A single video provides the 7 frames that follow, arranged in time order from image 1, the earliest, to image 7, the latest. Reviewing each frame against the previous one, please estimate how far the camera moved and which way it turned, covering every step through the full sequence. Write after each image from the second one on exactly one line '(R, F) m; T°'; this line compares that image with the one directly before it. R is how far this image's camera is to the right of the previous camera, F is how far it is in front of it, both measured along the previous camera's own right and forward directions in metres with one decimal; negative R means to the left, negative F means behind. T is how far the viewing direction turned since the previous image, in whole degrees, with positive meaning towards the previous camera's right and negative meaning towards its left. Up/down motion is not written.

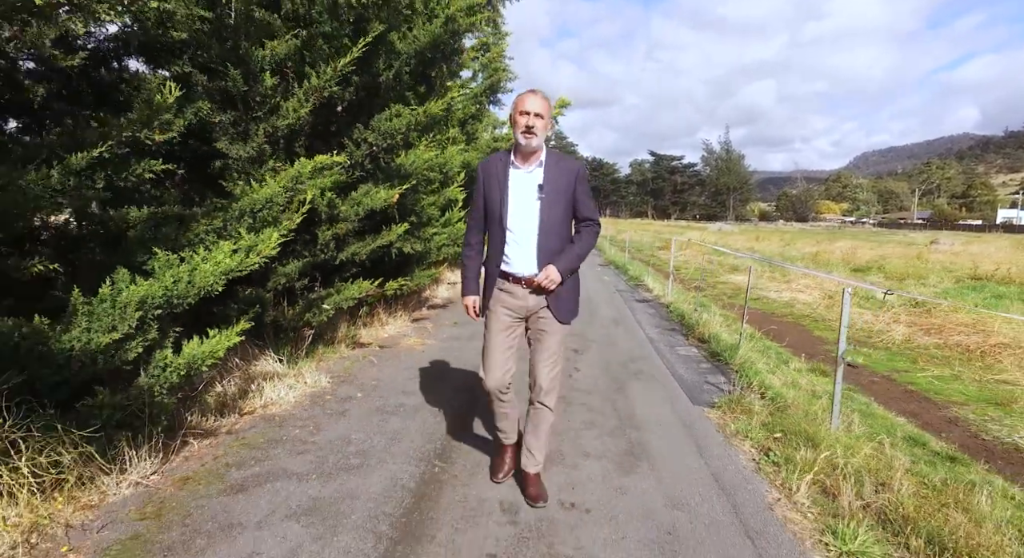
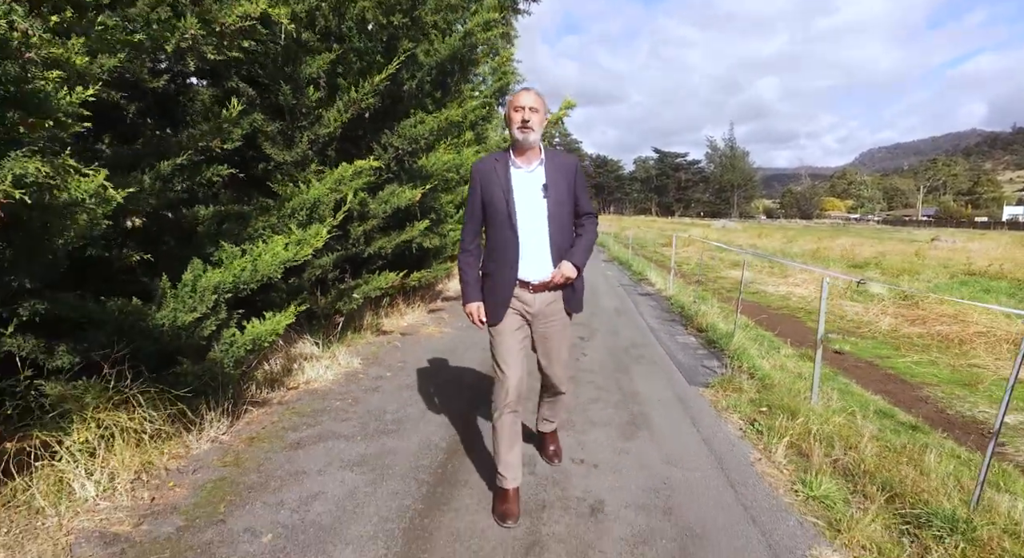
(-0.1, -0.6) m; 0°
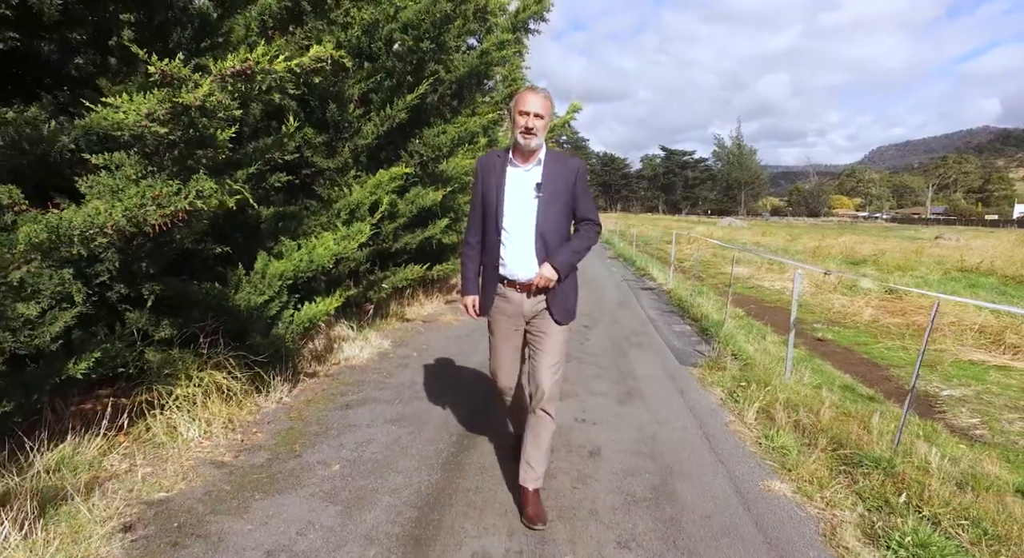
(-0.1, -0.8) m; -1°
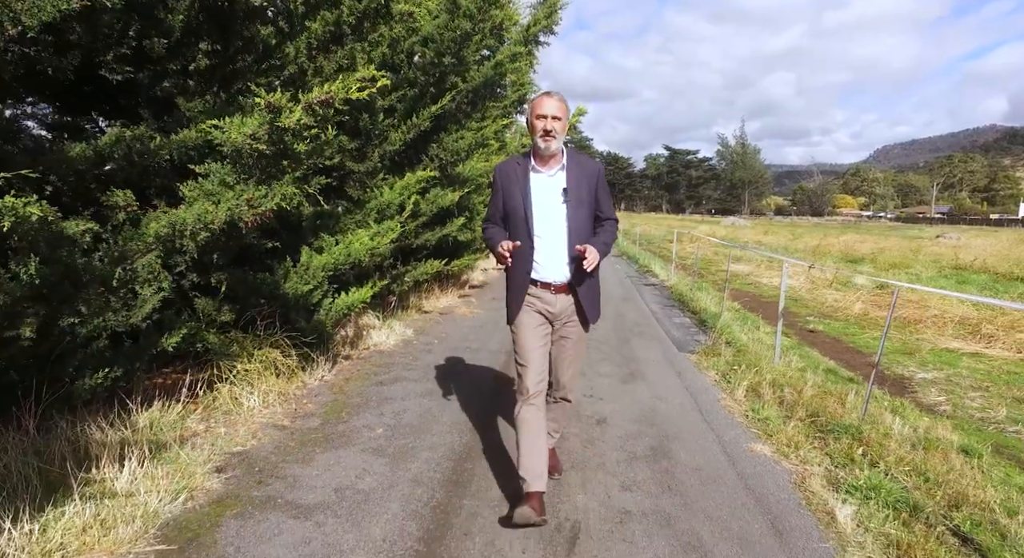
(-0.1, -0.6) m; 0°
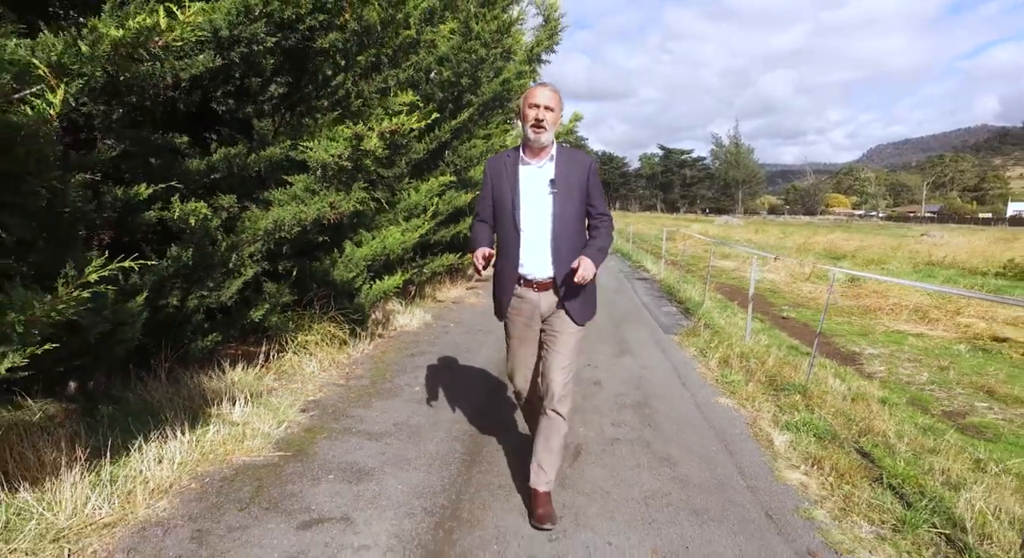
(-0.2, -1.0) m; 0°
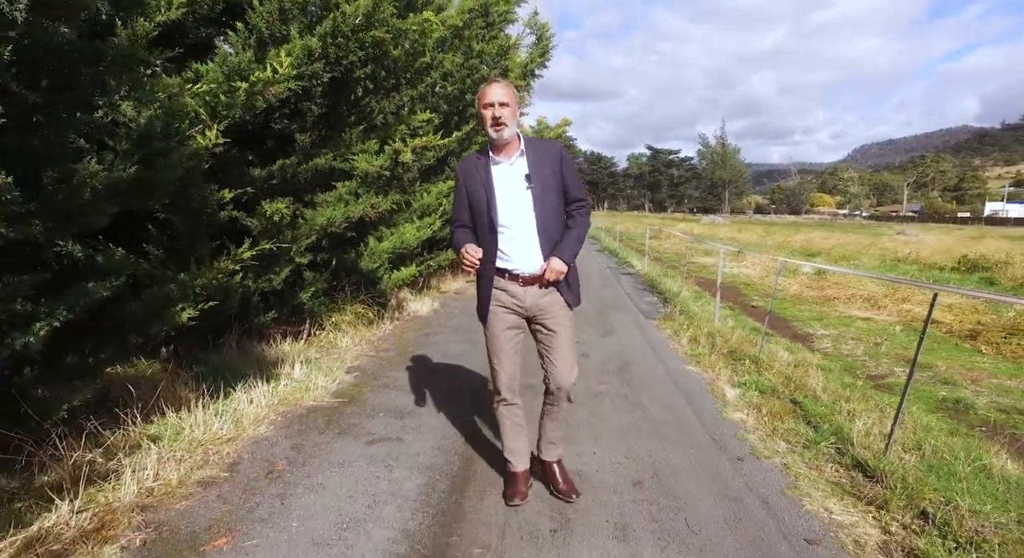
(-0.1, -1.0) m; +1°
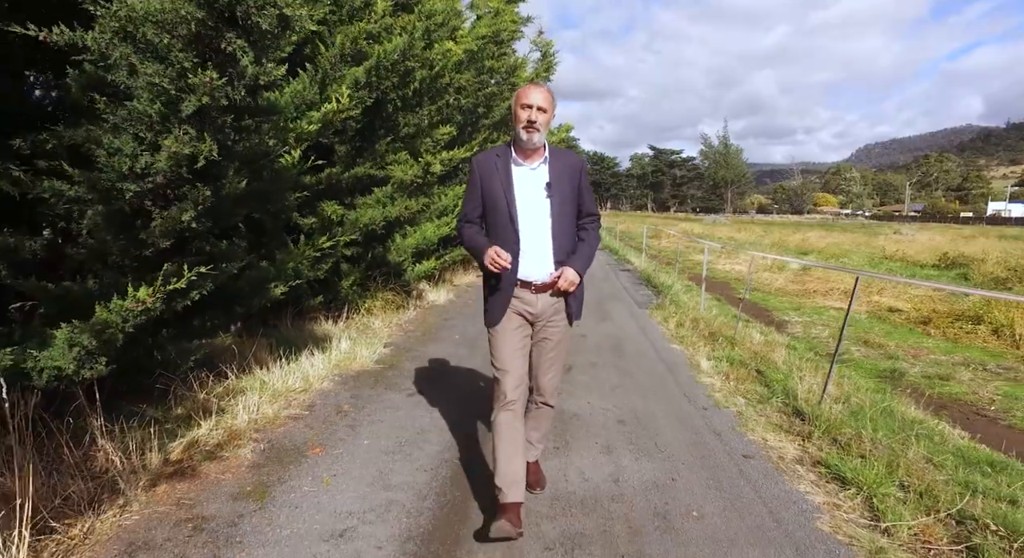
(-0.1, -1.0) m; 0°
